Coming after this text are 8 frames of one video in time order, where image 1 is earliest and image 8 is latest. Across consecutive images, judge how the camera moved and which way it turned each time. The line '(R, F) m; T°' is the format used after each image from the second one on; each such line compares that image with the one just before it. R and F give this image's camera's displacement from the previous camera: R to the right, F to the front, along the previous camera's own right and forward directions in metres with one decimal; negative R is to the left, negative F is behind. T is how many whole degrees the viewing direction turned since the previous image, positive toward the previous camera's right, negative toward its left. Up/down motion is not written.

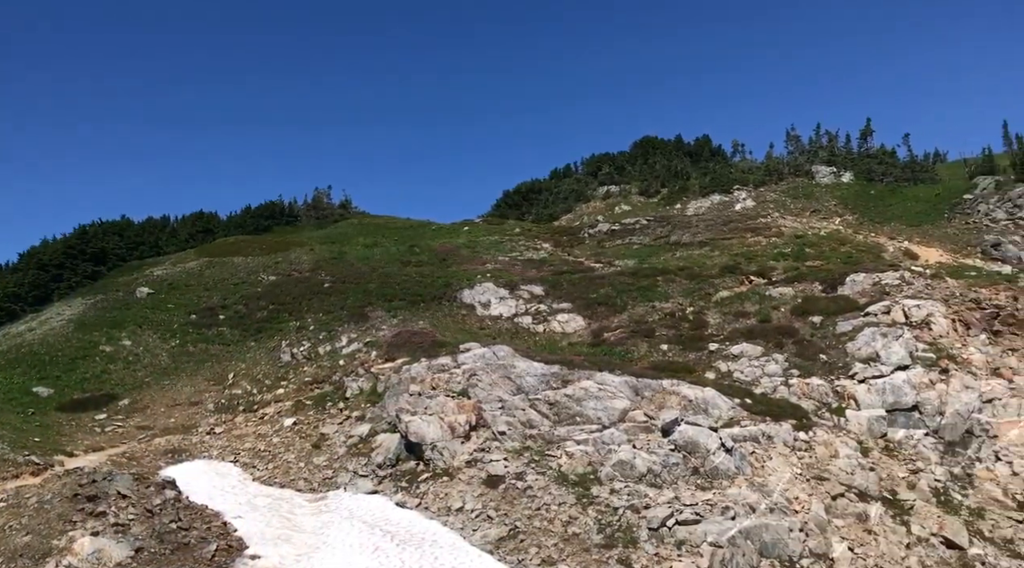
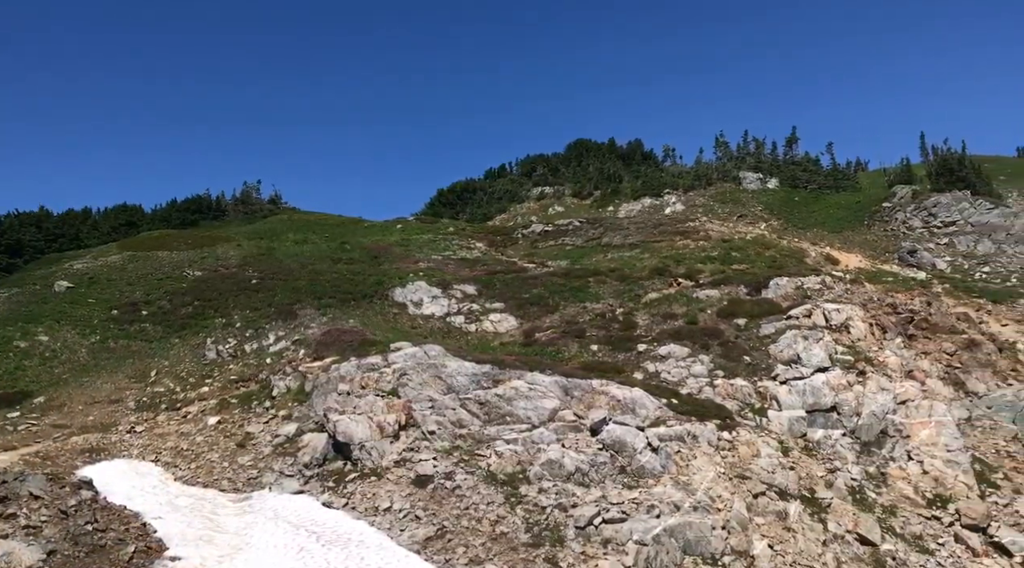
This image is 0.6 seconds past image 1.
(+0.5, 0.0) m; +4°
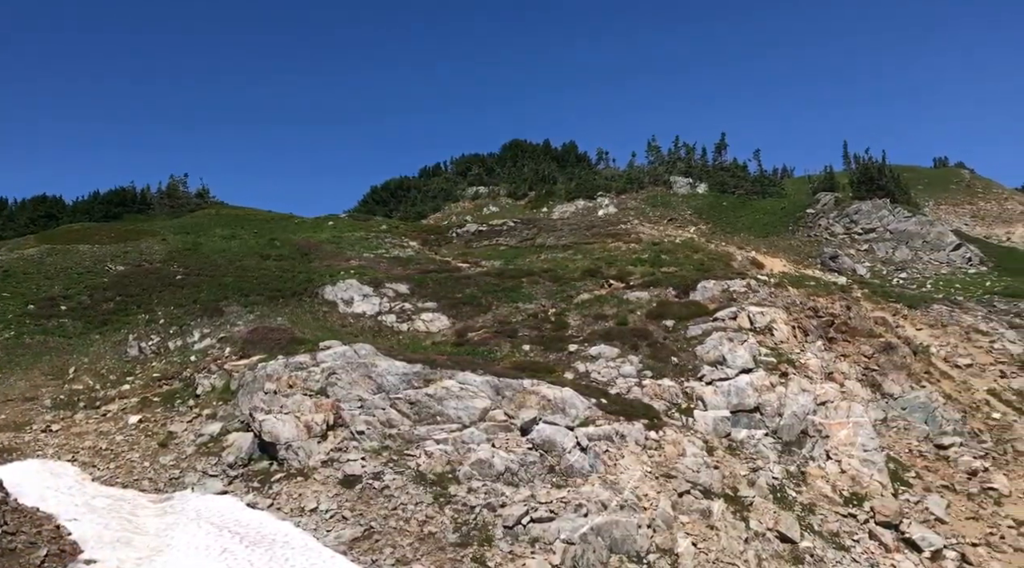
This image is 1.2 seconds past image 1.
(+0.5, 0.0) m; +4°
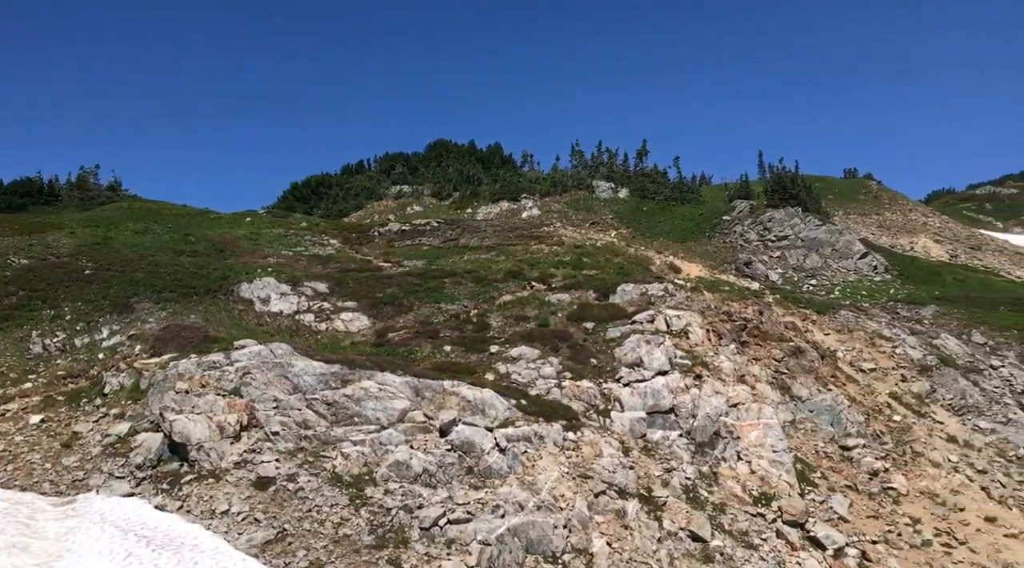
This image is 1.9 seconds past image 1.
(+0.7, 0.0) m; +4°
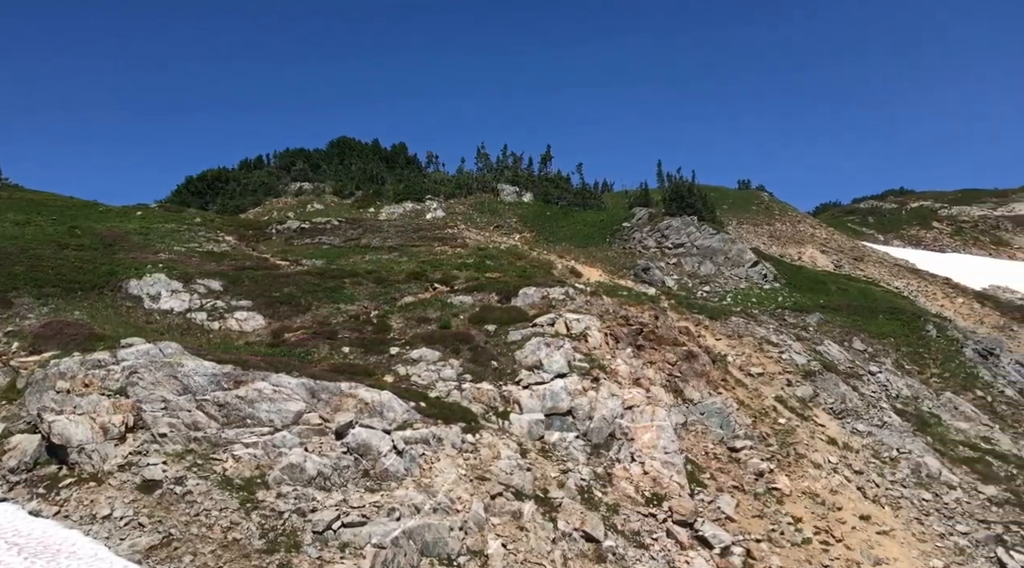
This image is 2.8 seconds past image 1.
(+0.9, -0.1) m; +5°
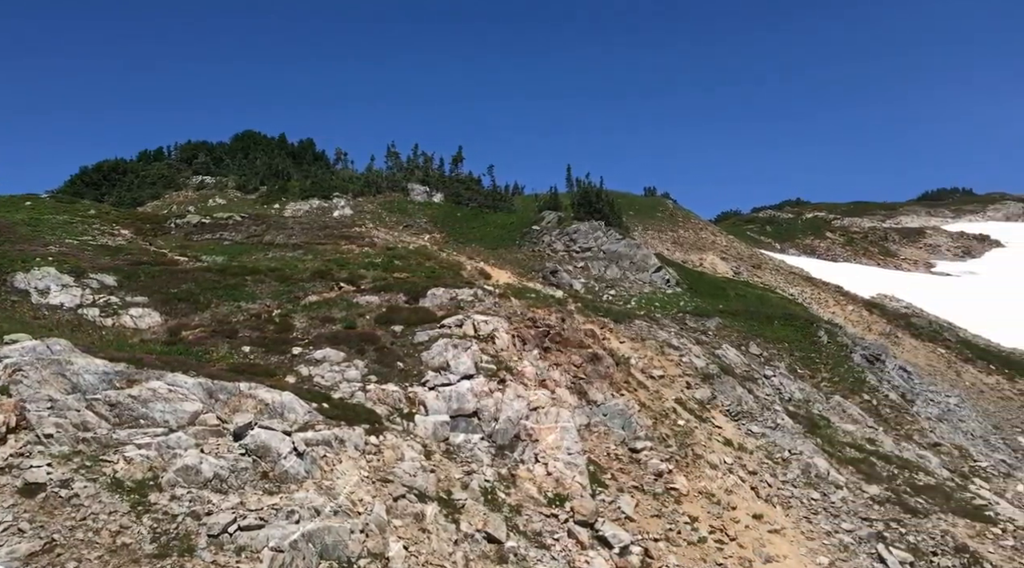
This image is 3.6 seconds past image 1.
(+0.8, -0.1) m; +5°
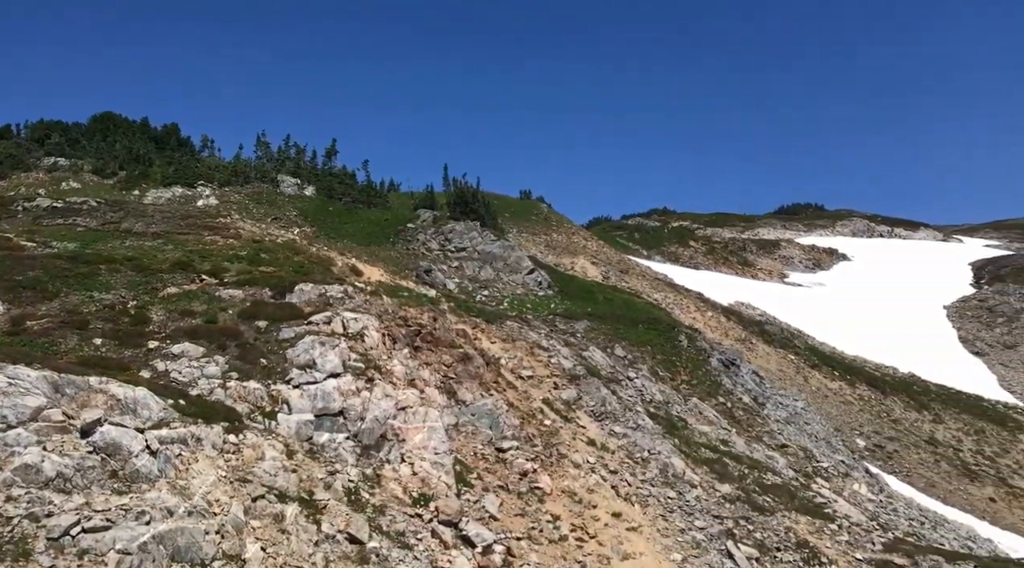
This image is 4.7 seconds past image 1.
(+1.1, -0.1) m; +7°
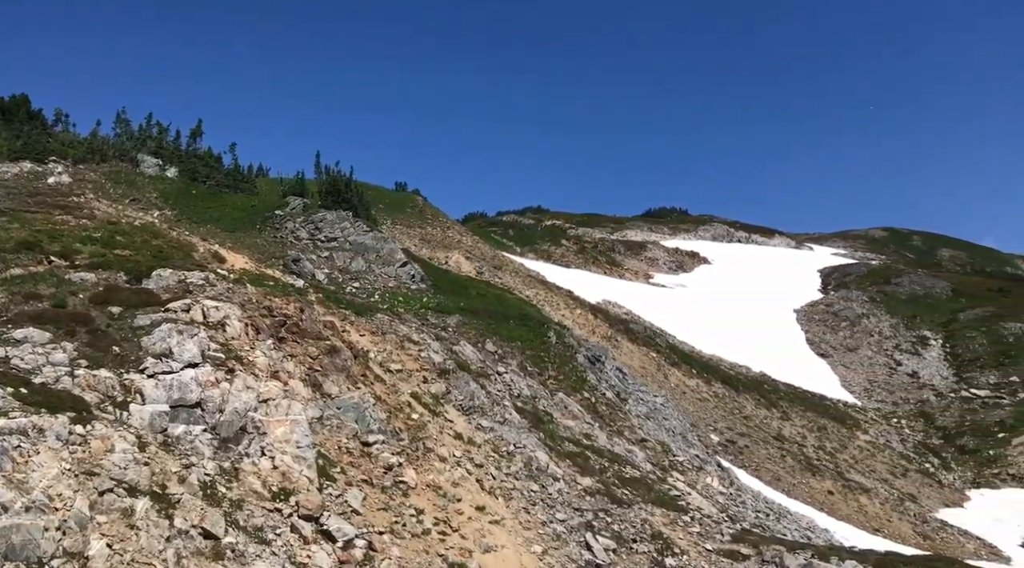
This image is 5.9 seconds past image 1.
(+1.0, -0.1) m; +7°
